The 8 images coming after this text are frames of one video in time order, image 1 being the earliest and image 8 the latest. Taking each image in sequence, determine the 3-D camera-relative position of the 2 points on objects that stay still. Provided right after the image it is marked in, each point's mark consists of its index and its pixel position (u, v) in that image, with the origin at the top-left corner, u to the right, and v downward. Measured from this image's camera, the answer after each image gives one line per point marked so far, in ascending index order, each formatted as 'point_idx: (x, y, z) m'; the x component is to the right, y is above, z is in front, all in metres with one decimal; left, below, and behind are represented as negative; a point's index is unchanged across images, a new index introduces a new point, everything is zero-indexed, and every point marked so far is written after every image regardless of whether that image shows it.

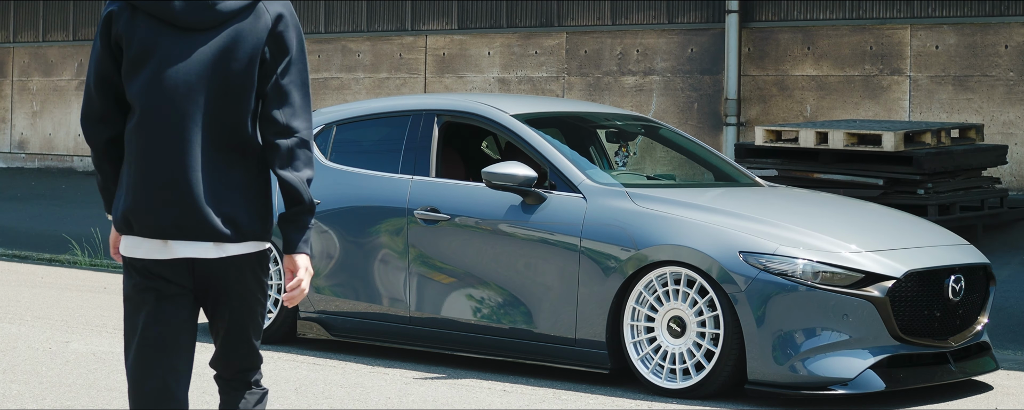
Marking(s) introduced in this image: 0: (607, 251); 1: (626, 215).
0: (+0.3, -0.1, +5.4) m
1: (+0.3, 0.0, +5.4) m
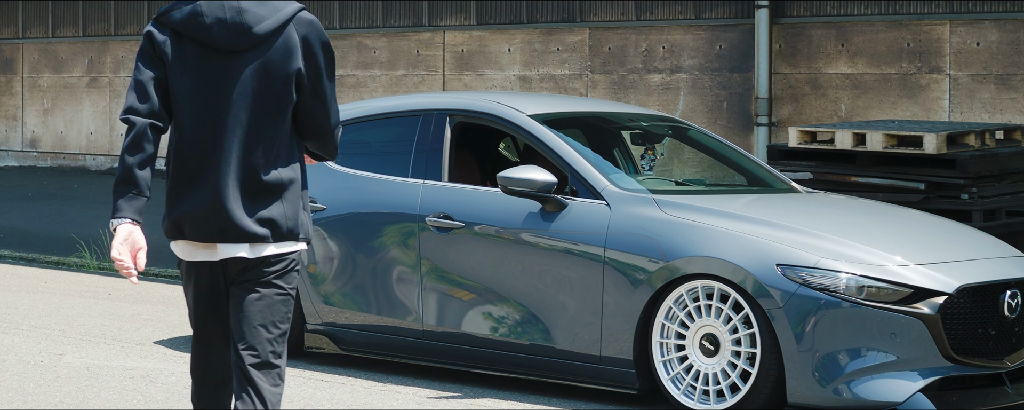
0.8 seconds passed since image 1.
0: (+0.3, -0.2, +5.0) m
1: (+0.4, -0.1, +5.0) m
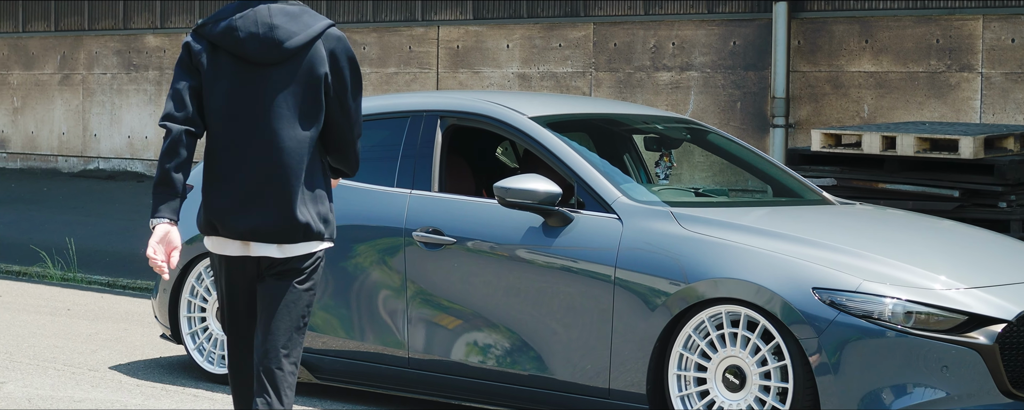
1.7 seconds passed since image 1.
0: (+0.3, -0.2, +4.4) m
1: (+0.4, -0.1, +4.4) m
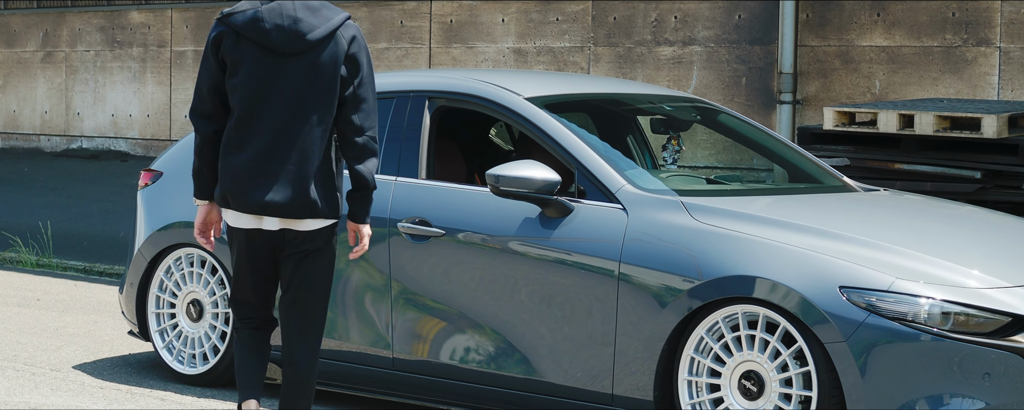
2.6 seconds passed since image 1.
0: (+0.3, -0.2, +4.0) m
1: (+0.4, -0.1, +4.0) m
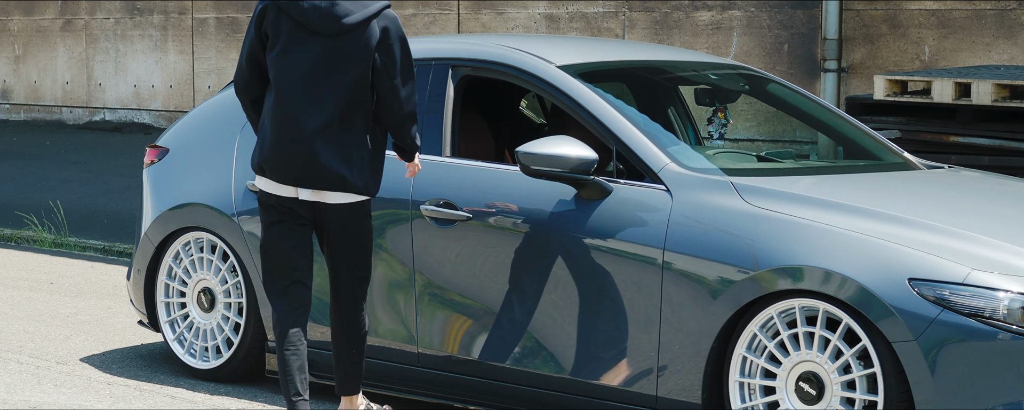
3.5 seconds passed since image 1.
0: (+0.4, -0.1, +3.6) m
1: (+0.4, 0.0, +3.6) m
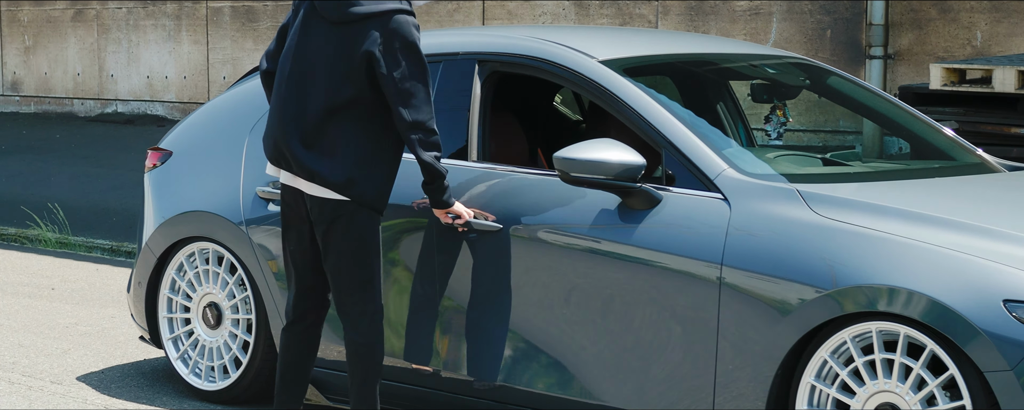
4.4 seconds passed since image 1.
0: (+0.5, -0.2, +3.2) m
1: (+0.5, 0.0, +3.2) m
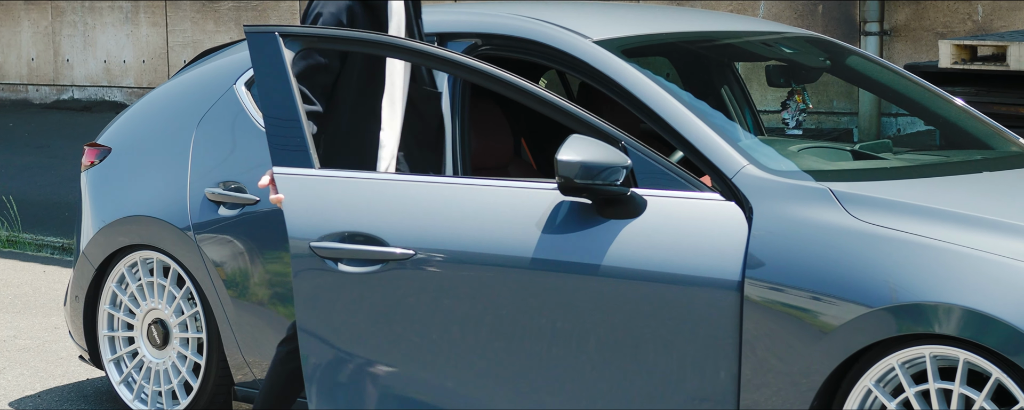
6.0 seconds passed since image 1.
0: (+0.4, -0.2, +2.8) m
1: (+0.5, 0.0, +2.8) m
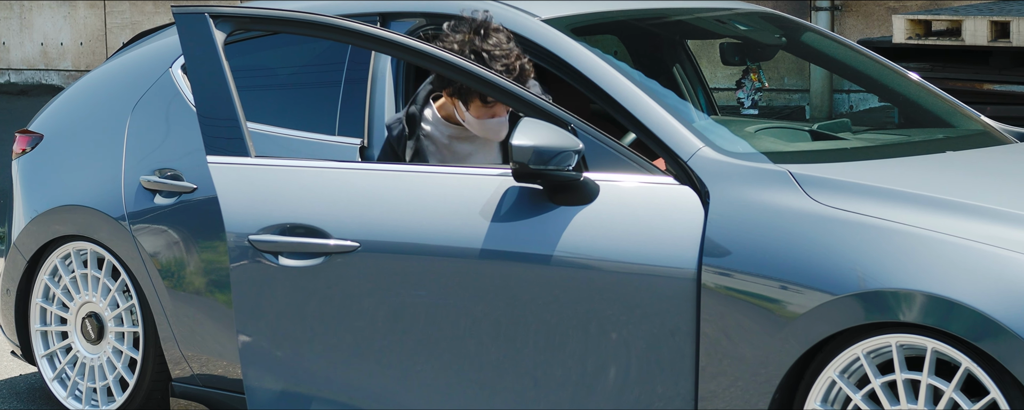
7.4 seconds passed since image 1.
0: (+0.4, -0.1, +2.7) m
1: (+0.4, 0.0, +2.7) m
